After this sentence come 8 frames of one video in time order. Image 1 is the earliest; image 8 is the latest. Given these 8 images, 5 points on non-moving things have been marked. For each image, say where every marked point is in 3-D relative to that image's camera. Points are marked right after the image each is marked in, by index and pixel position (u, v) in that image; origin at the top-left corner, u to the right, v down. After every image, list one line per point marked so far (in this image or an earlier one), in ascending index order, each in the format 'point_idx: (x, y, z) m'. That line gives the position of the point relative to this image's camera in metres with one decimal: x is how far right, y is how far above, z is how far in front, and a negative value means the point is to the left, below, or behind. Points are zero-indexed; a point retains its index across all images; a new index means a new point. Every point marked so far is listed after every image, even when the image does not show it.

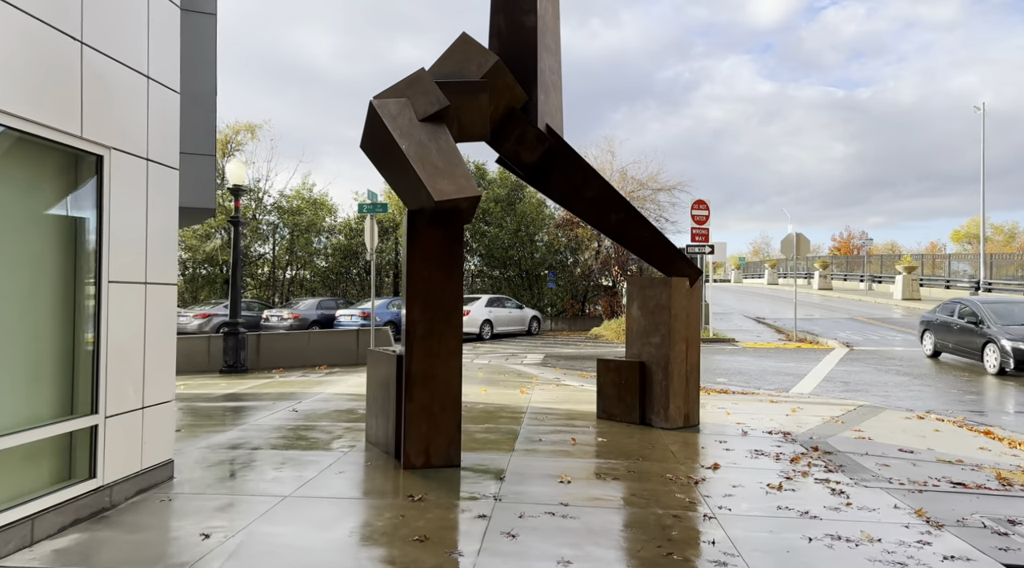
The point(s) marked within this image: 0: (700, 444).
0: (+1.9, -1.6, +7.3) m
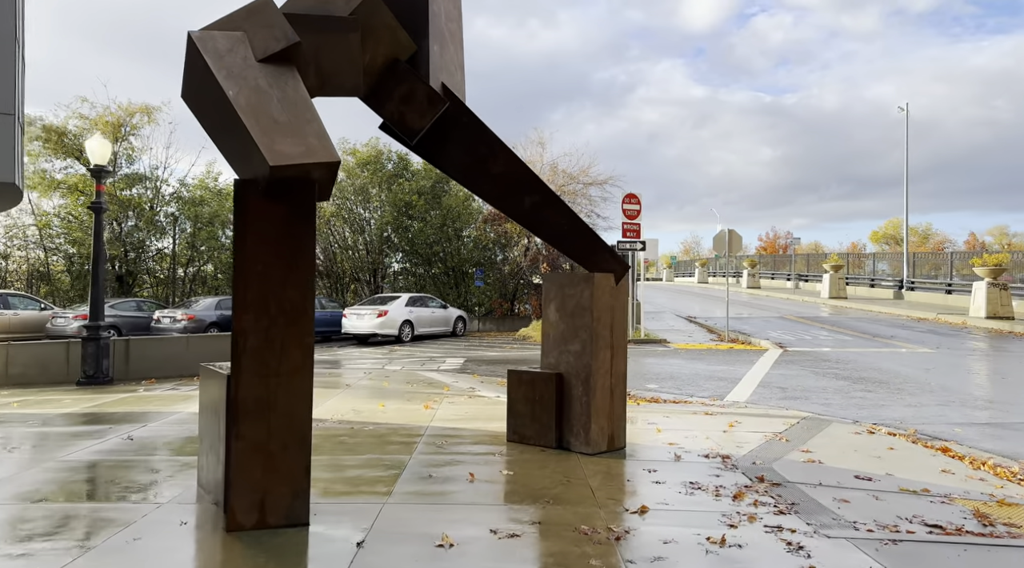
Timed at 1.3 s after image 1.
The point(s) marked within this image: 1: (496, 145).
0: (+0.9, -1.6, +6.0) m
1: (-0.1, +1.2, +6.1) m
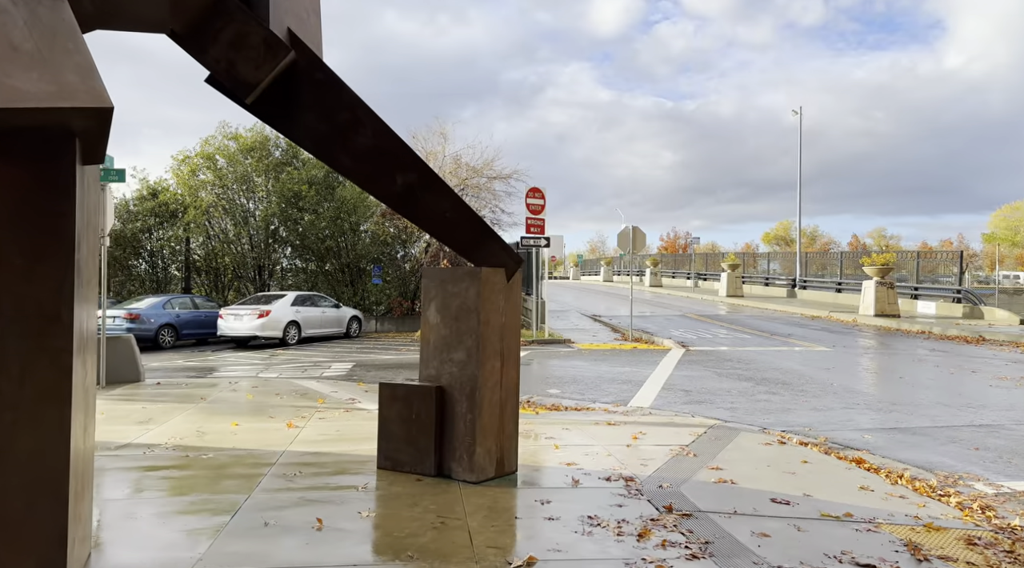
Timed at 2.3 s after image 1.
0: (0.0, -1.5, +5.0) m
1: (-1.0, +1.2, +4.9) m
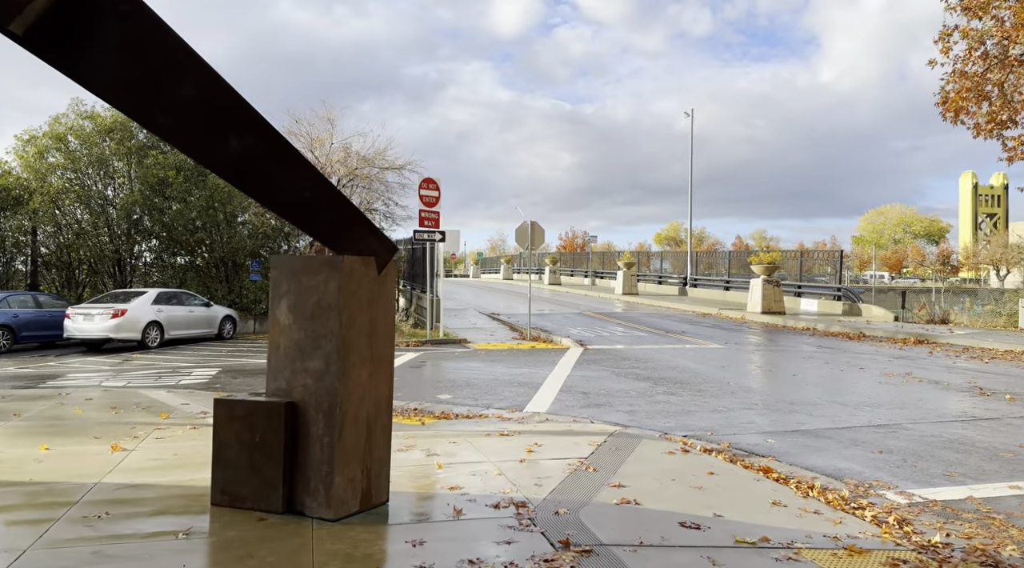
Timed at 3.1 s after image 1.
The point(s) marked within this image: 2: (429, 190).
0: (-0.8, -1.5, +4.1) m
1: (-1.8, +1.2, +3.8) m
2: (-1.8, +2.0, +15.7) m
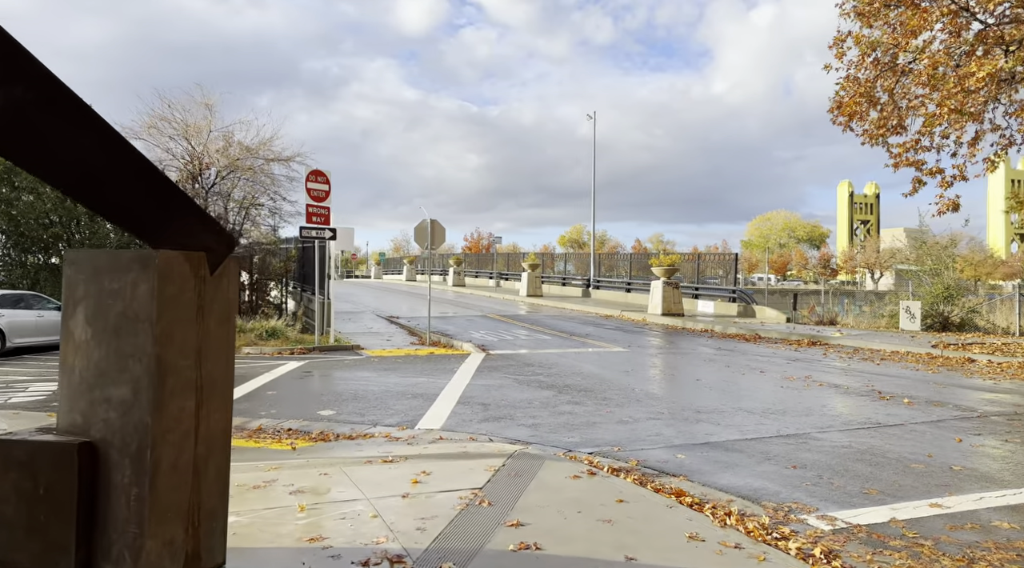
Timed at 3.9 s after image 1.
0: (-1.3, -1.5, +3.1) m
1: (-2.3, +1.2, +2.7) m
2: (-3.9, +2.0, +14.4) m
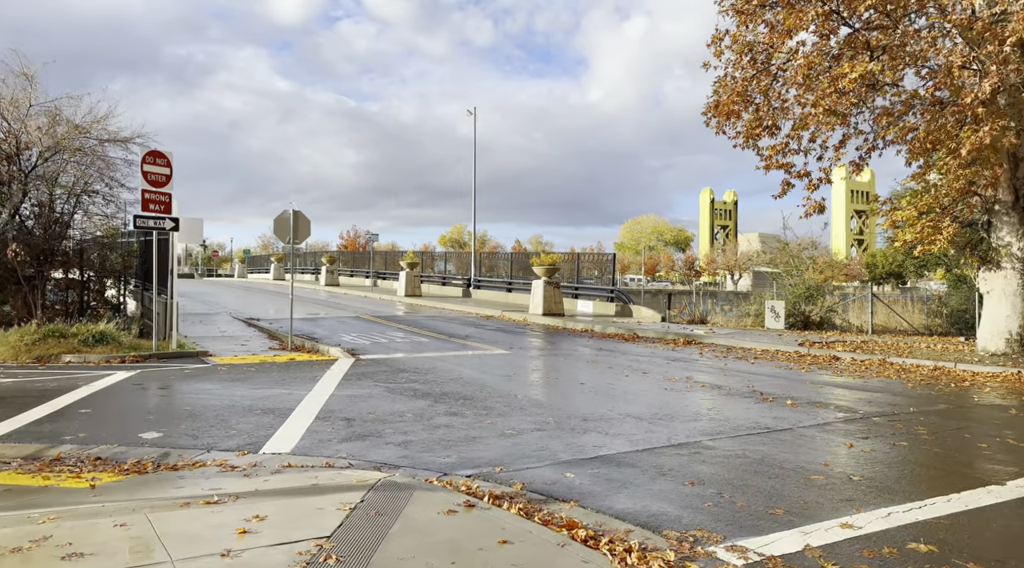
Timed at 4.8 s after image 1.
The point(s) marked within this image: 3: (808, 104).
0: (-1.8, -1.5, +1.8) m
1: (-2.7, +1.2, +1.3) m
2: (-6.1, +2.0, +12.6) m
3: (+6.5, +4.0, +16.1) m
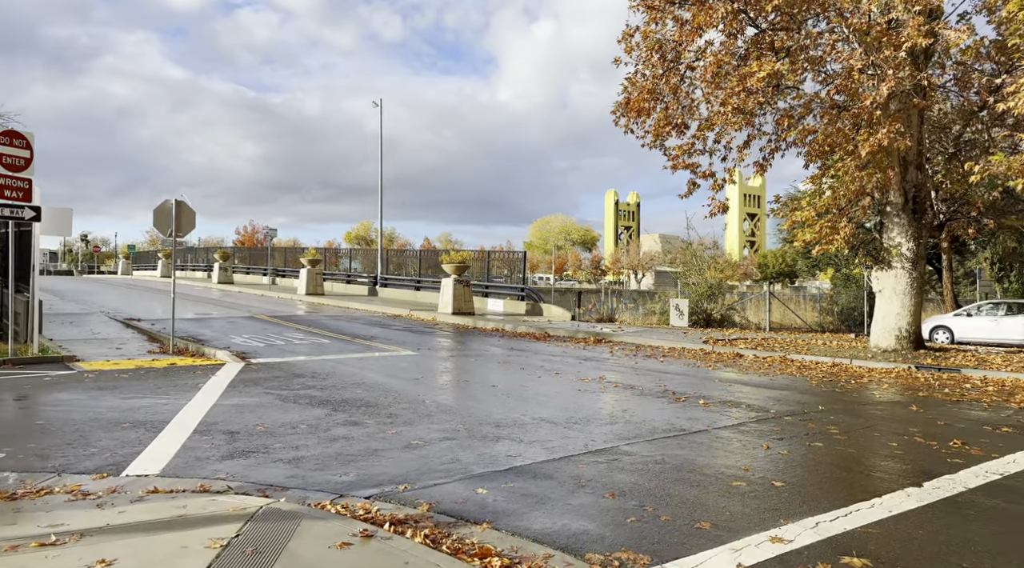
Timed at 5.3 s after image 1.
0: (-2.0, -1.5, +1.0) m
1: (-2.8, +1.3, +0.3) m
2: (-7.6, +2.1, +11.1) m
3: (+4.5, +4.0, +16.2) m
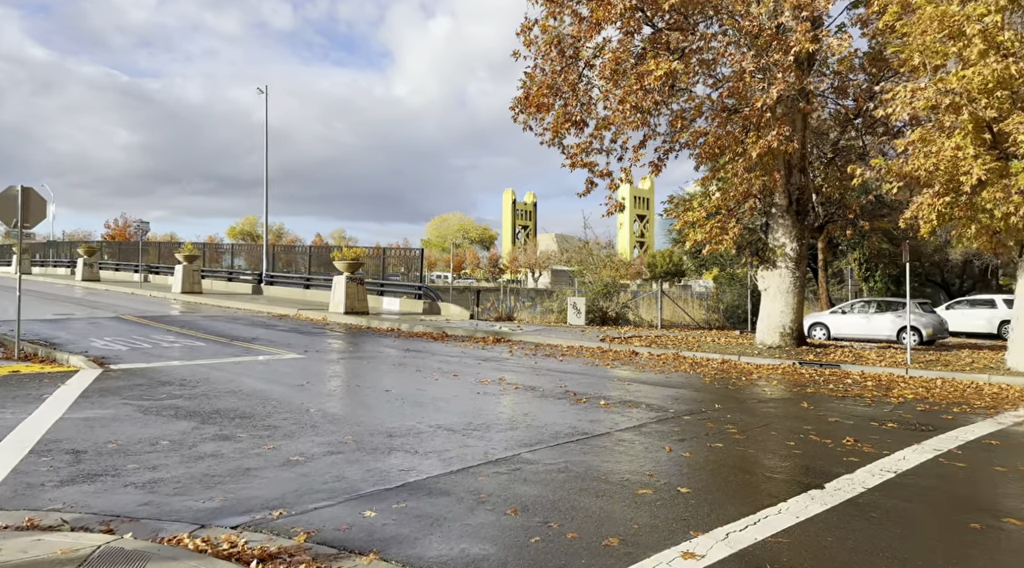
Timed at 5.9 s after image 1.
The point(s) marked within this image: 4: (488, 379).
0: (-2.0, -1.5, +0.2) m
1: (-2.7, +1.3, -0.6) m
2: (-9.0, +2.1, +9.4) m
3: (+2.3, +4.1, +16.1) m
4: (-0.4, -1.7, +13.3) m
